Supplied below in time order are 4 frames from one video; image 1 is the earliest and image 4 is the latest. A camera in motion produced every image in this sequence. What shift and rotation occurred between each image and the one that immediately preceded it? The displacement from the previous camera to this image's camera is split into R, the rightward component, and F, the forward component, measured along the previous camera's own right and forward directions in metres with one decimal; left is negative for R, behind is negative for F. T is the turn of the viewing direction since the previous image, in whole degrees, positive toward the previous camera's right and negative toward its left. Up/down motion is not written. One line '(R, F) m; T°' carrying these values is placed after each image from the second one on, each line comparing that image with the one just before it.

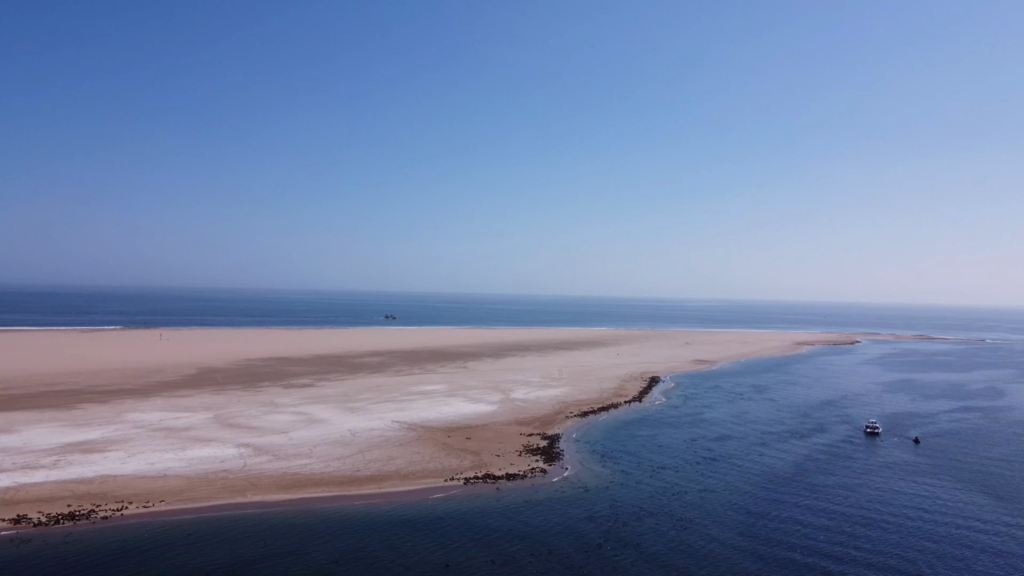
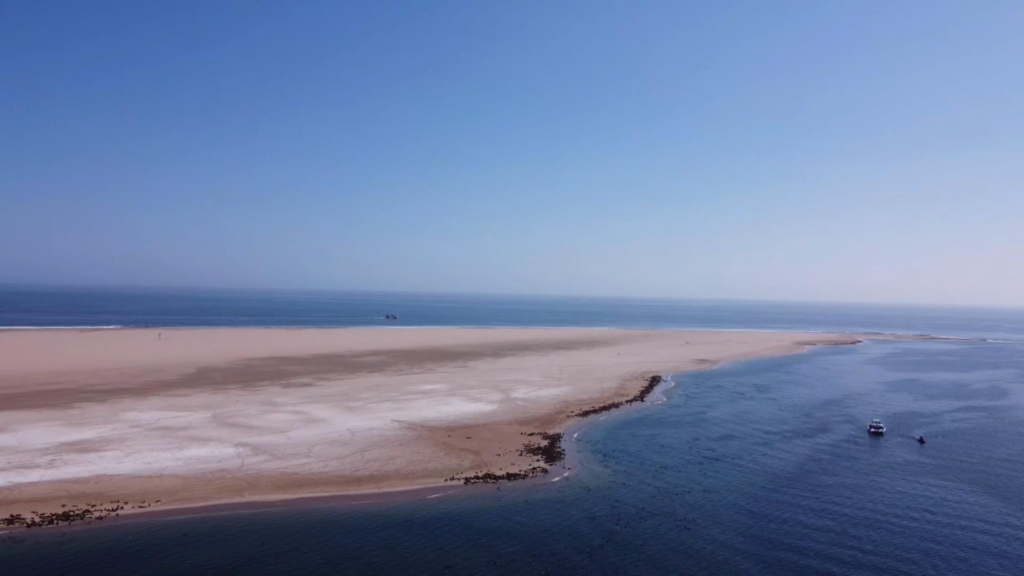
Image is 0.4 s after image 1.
(-0.4, +0.2) m; 0°
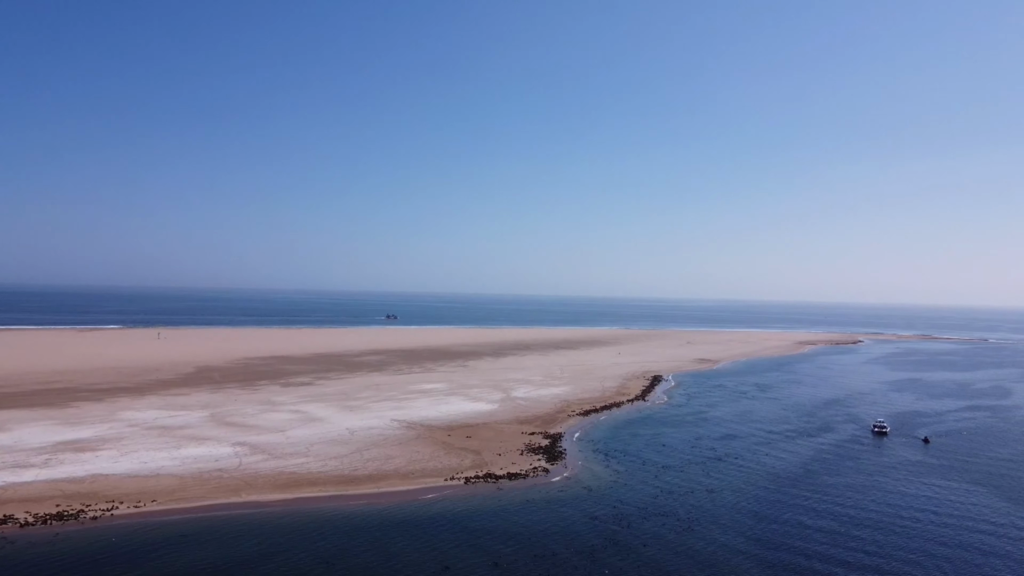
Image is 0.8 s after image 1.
(-0.4, +0.2) m; 0°
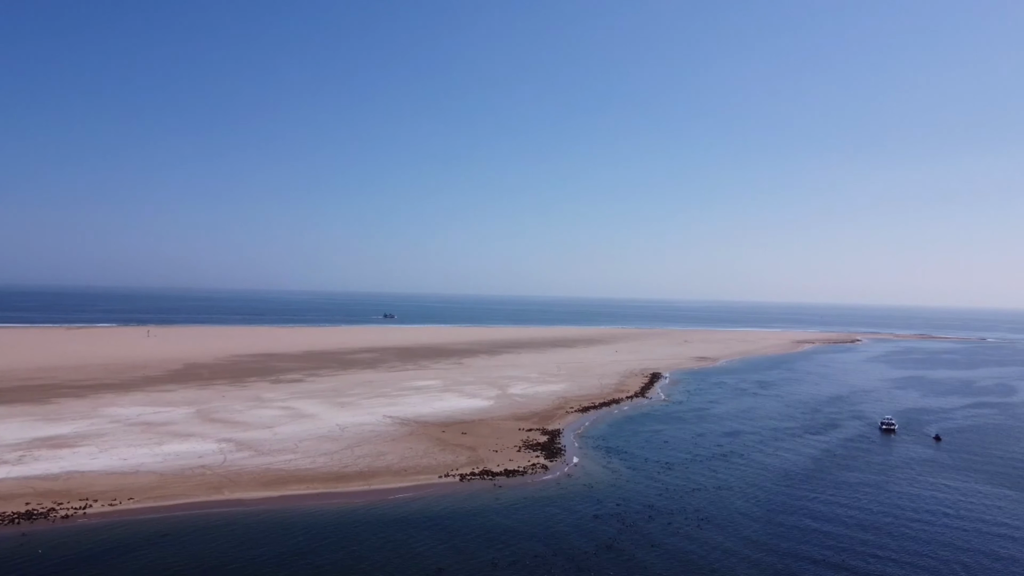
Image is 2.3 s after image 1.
(-1.5, +1.1) m; +1°
